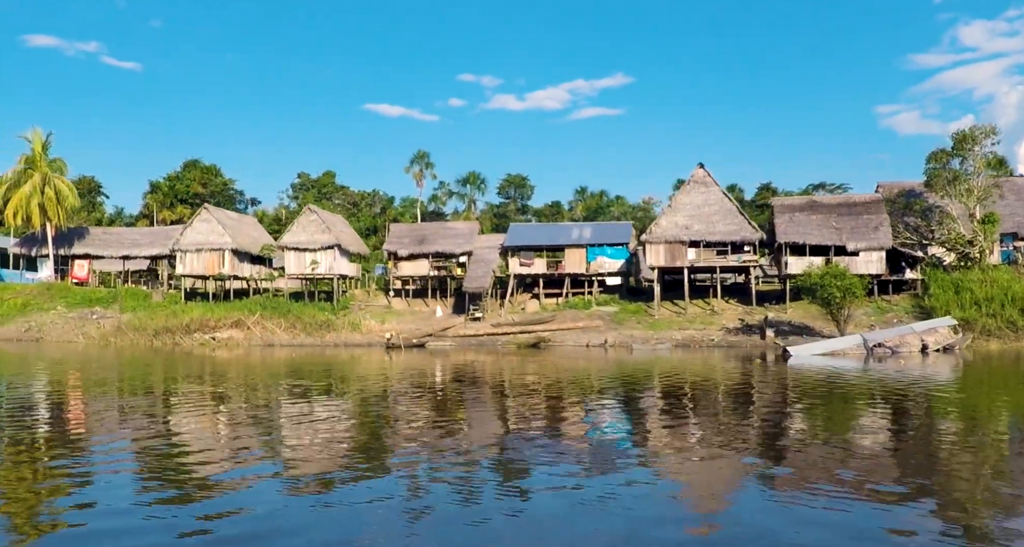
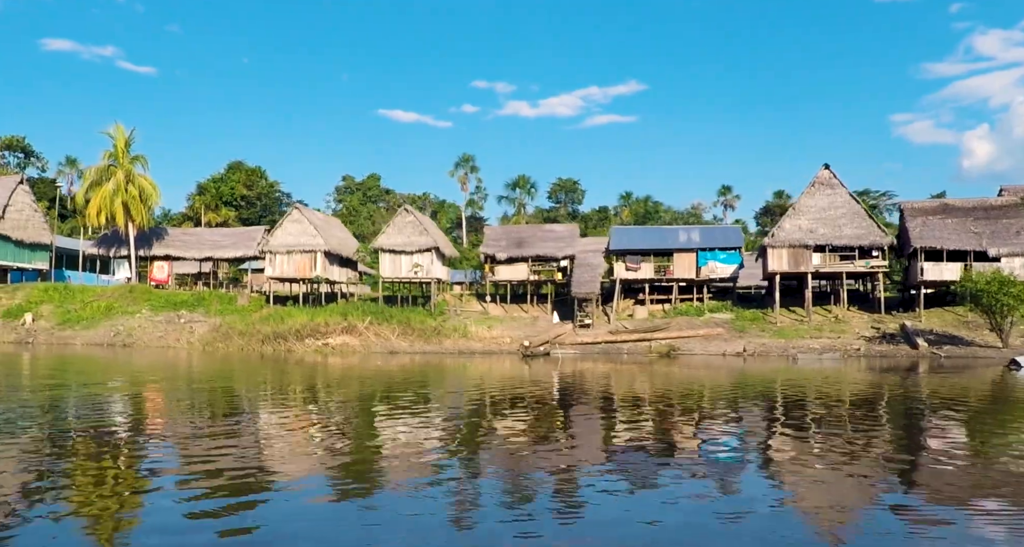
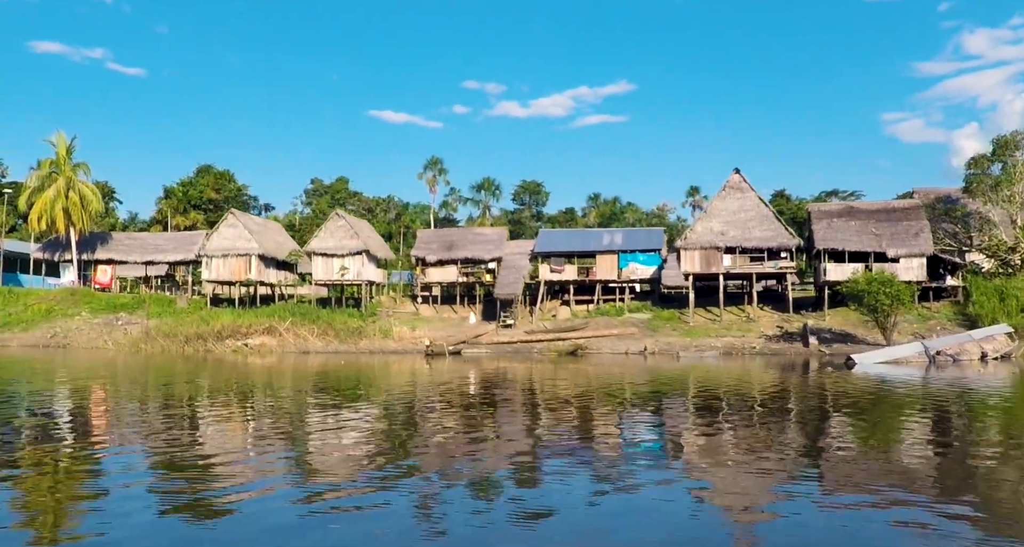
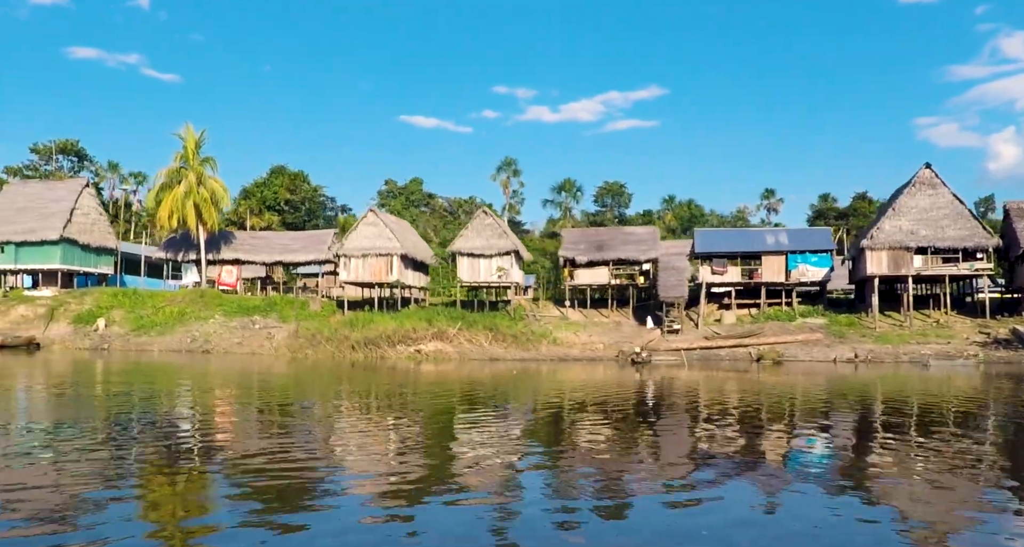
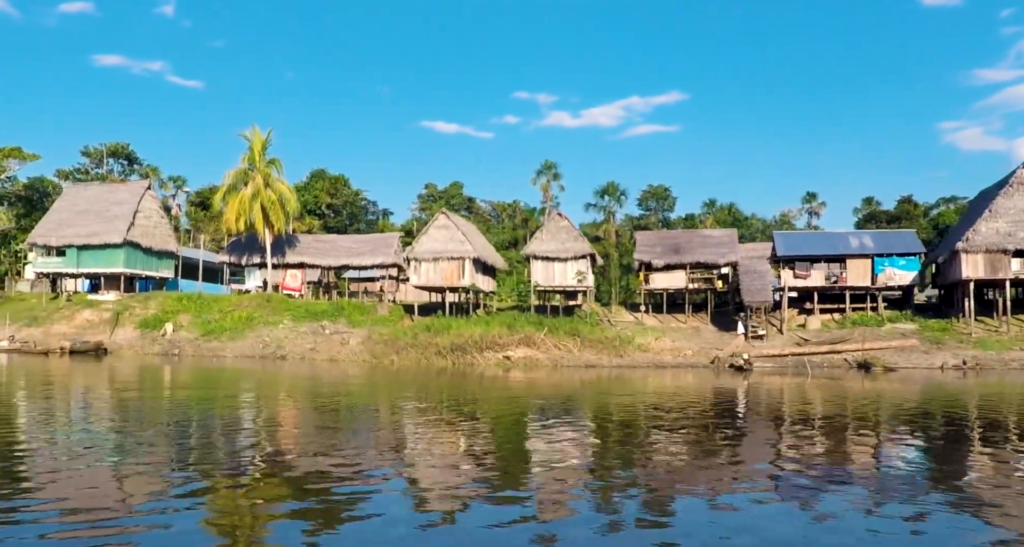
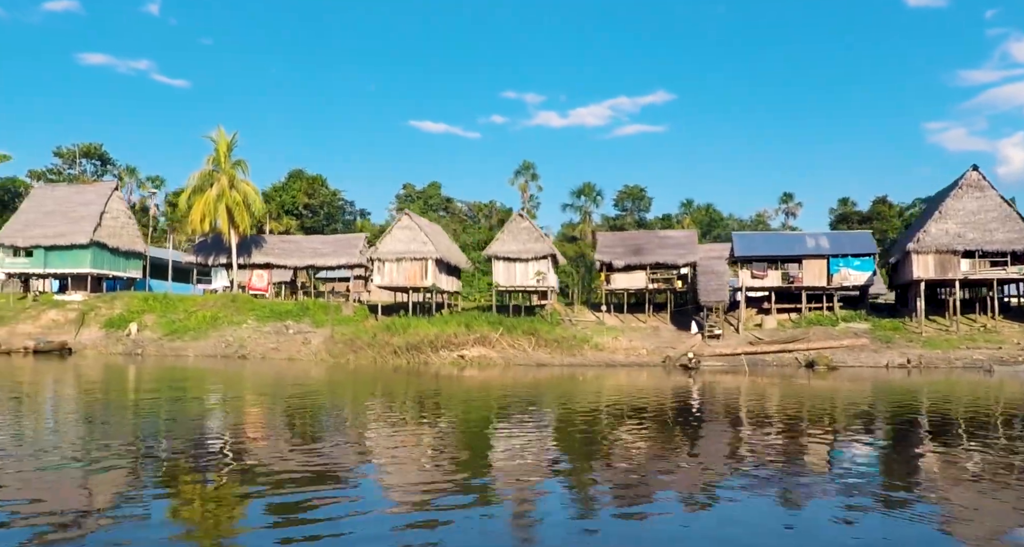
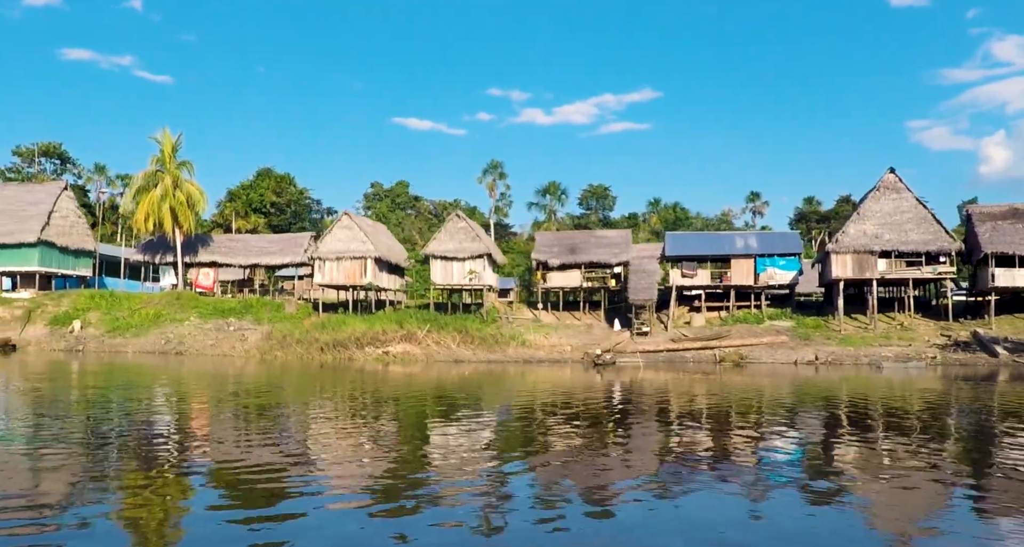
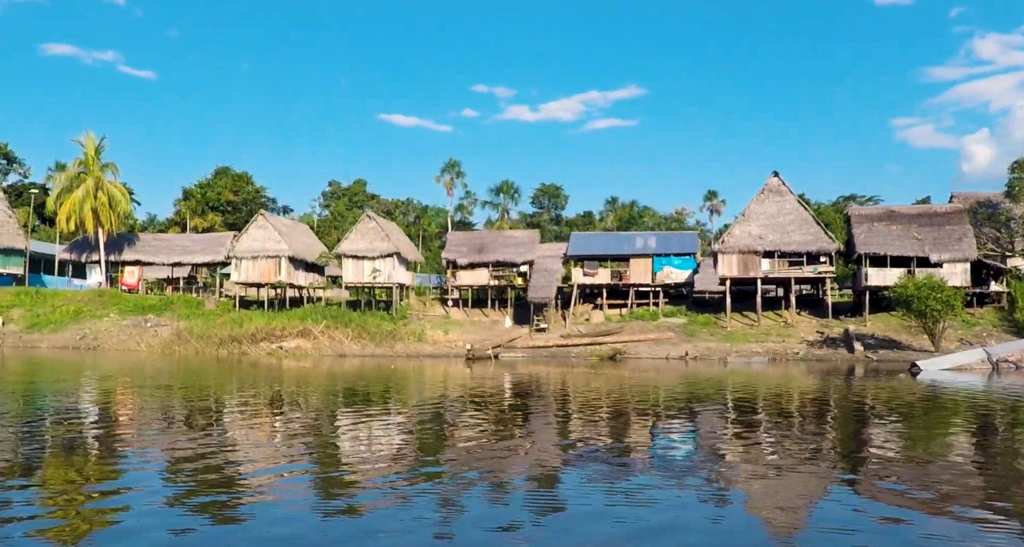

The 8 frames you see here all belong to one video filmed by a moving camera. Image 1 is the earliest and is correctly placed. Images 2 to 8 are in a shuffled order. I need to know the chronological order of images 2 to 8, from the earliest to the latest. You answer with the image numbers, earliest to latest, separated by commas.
3, 8, 2, 7, 4, 6, 5
